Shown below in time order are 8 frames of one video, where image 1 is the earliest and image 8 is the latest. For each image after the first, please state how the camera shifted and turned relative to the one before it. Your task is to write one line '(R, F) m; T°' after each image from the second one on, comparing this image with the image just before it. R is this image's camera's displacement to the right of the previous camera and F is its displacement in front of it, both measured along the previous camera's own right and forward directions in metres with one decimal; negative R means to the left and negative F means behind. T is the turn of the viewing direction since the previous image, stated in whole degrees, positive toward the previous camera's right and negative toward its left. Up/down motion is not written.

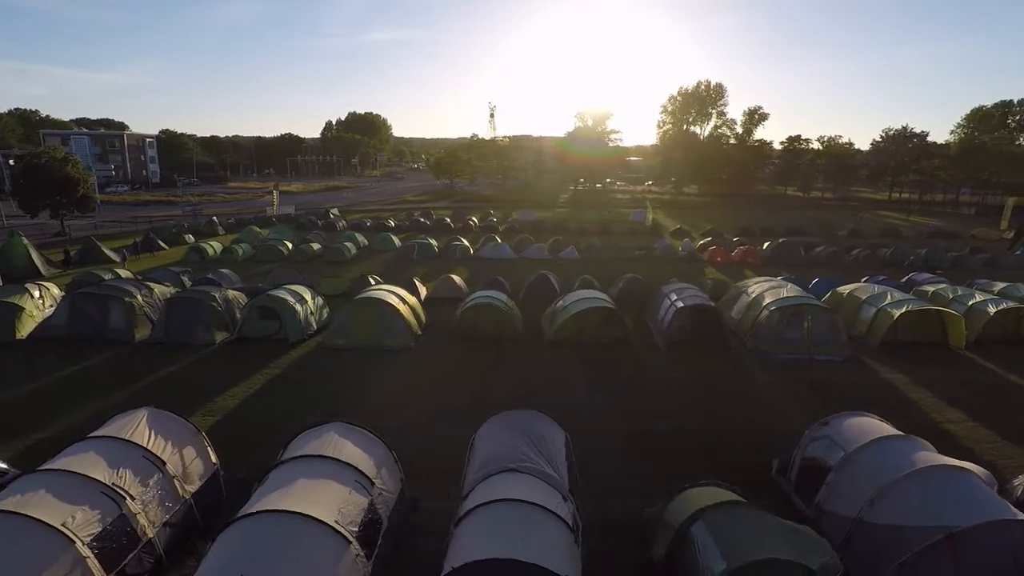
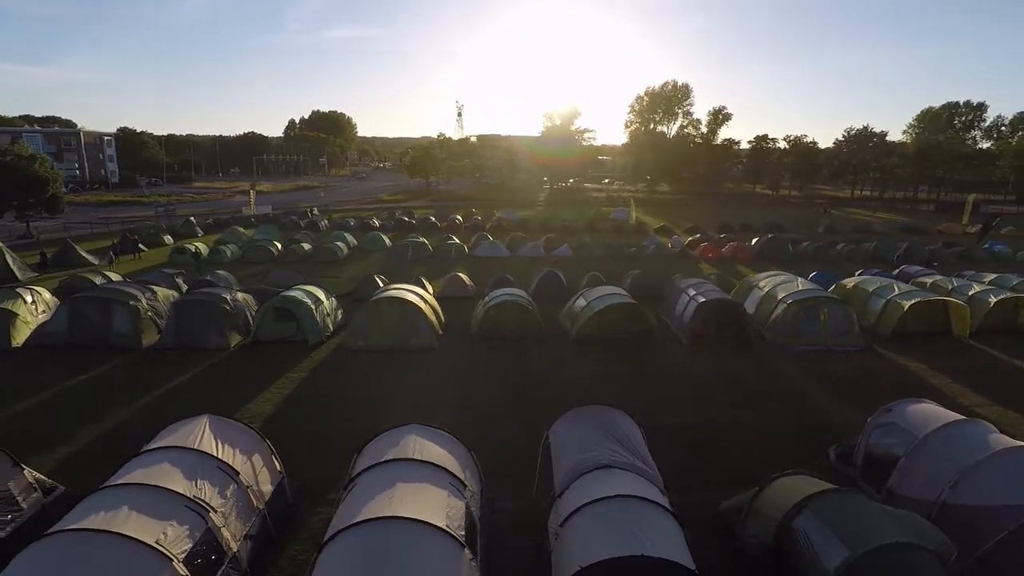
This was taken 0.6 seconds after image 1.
(-2.1, +0.2) m; +4°
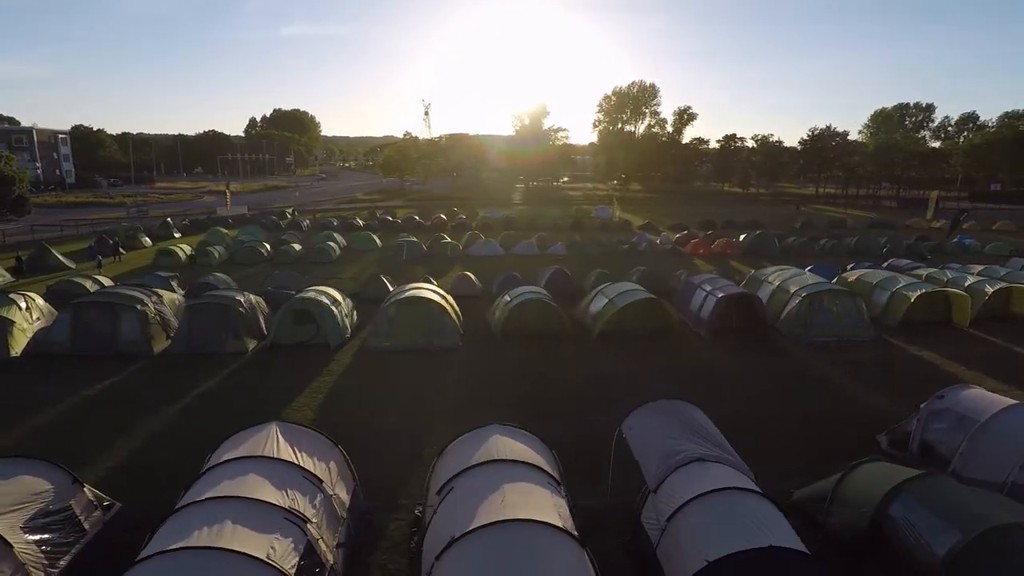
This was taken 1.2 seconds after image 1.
(-2.0, +0.2) m; +4°
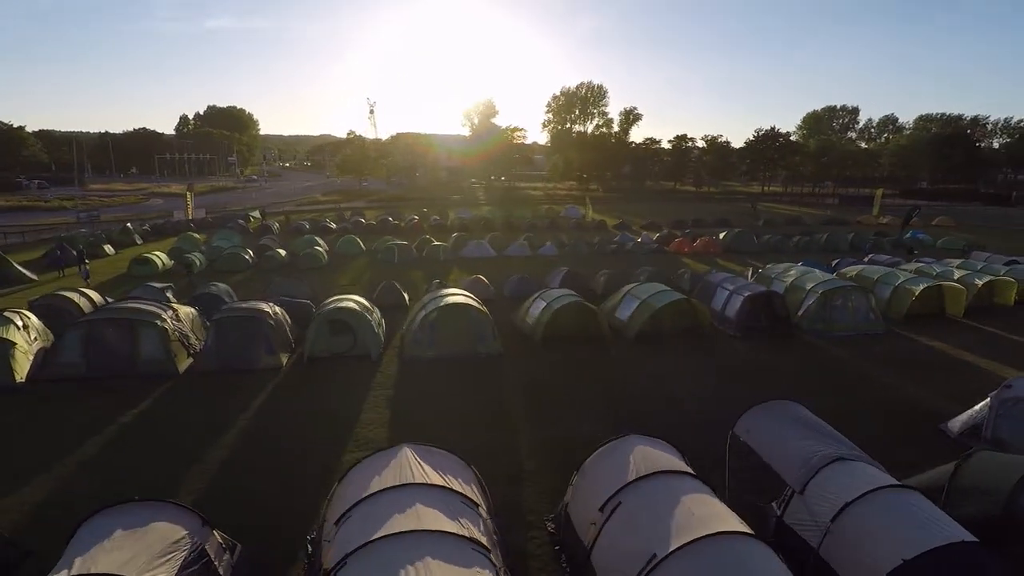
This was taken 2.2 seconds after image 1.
(-3.3, +0.4) m; +6°
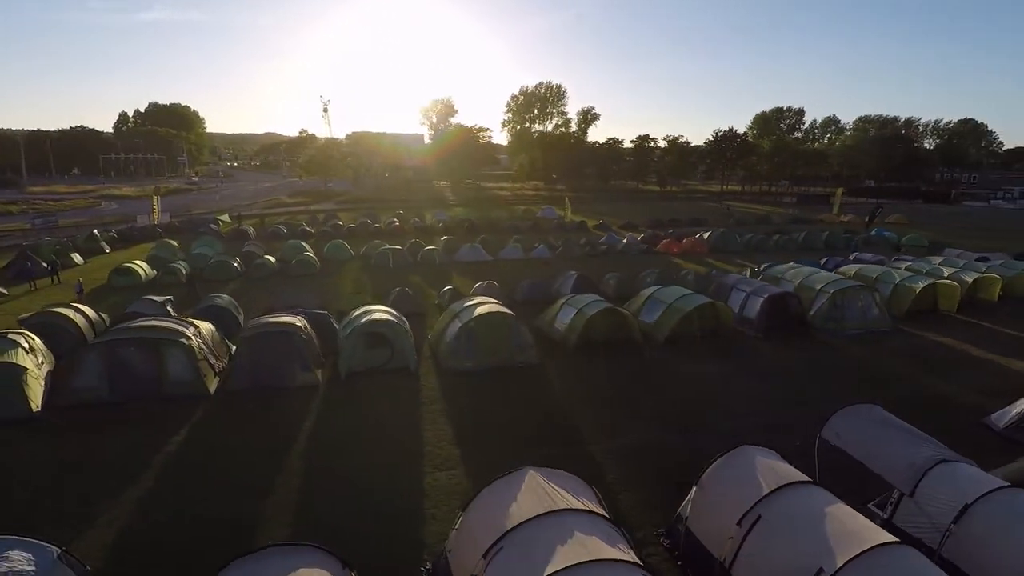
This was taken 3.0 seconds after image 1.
(-2.7, +0.3) m; +5°
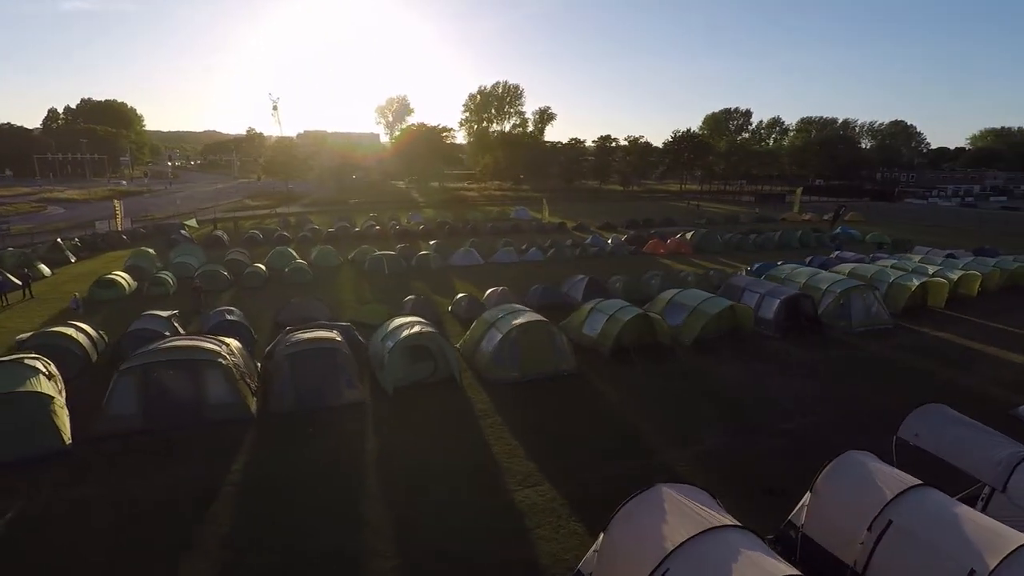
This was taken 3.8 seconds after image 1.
(-2.8, +0.3) m; +5°
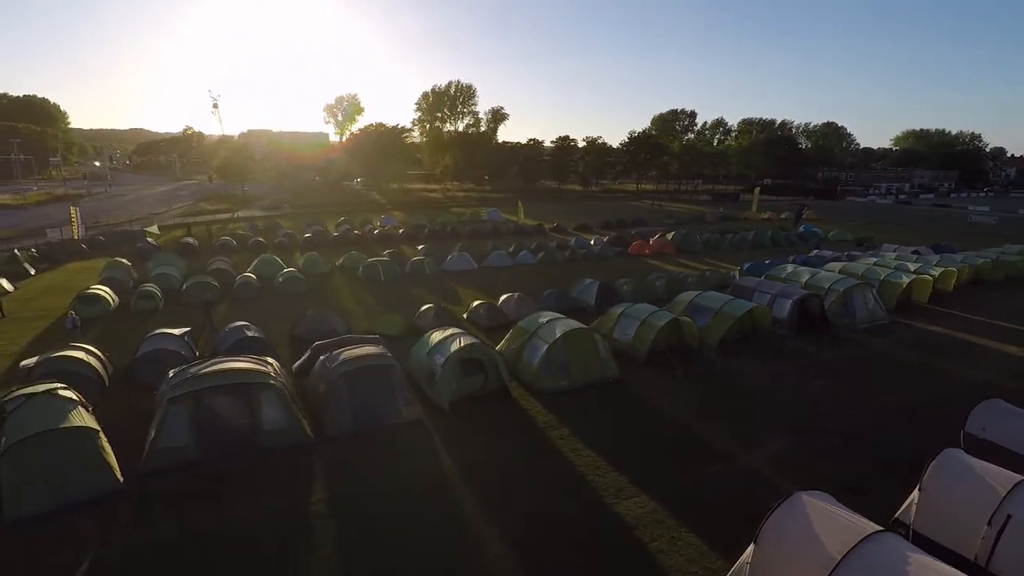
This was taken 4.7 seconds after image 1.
(-3.0, +0.3) m; +5°
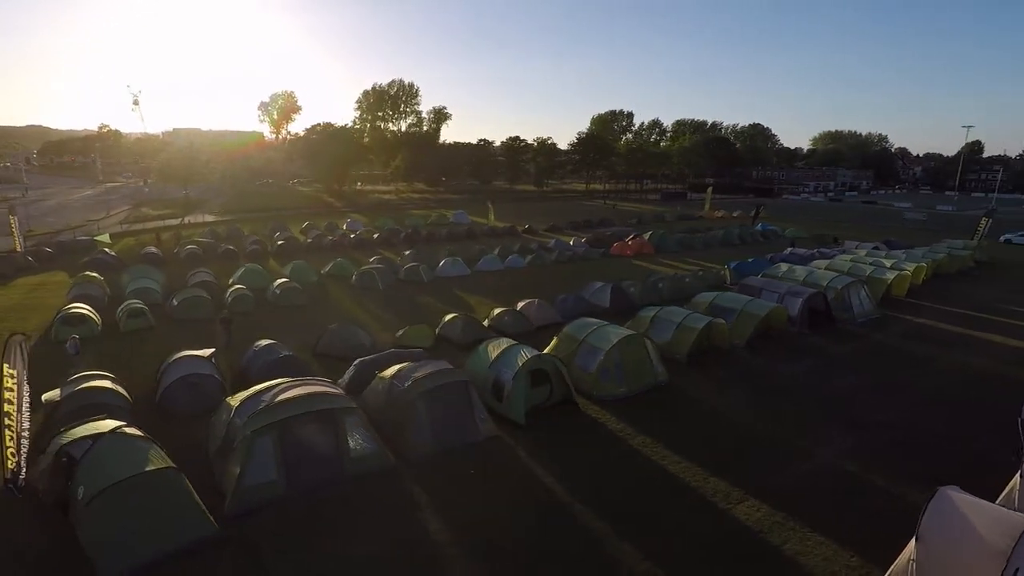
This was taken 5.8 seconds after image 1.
(-3.7, +0.4) m; +6°
